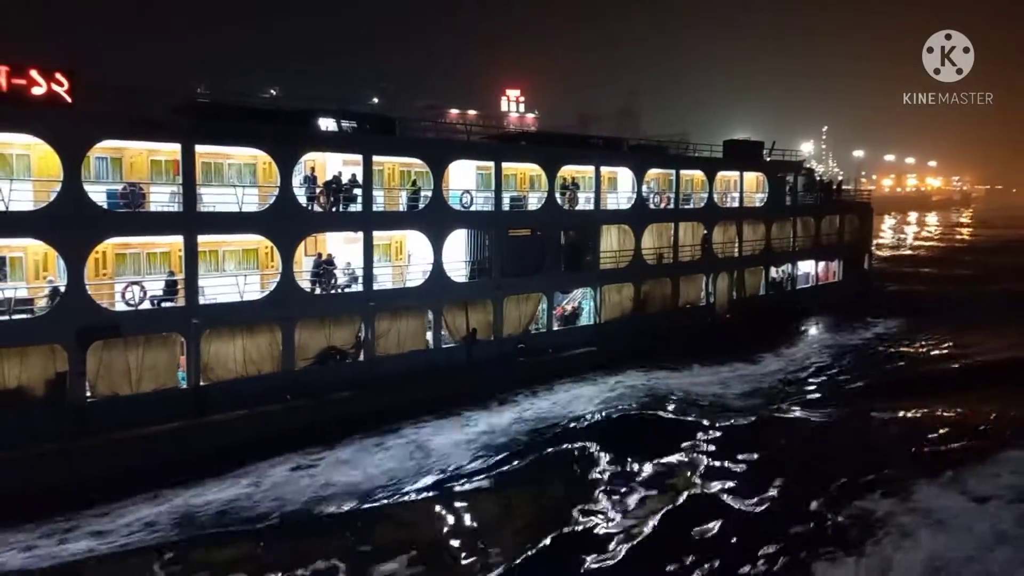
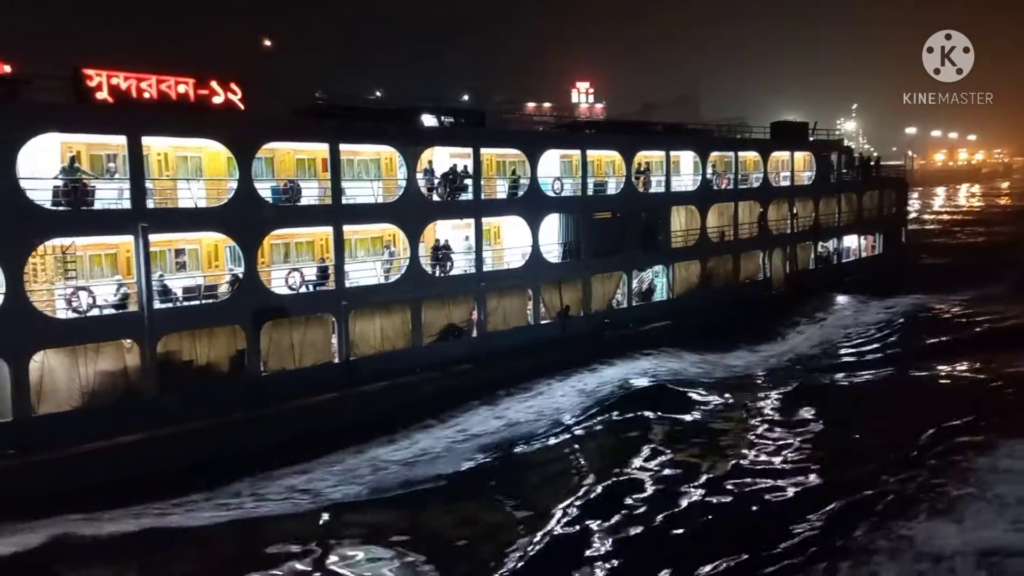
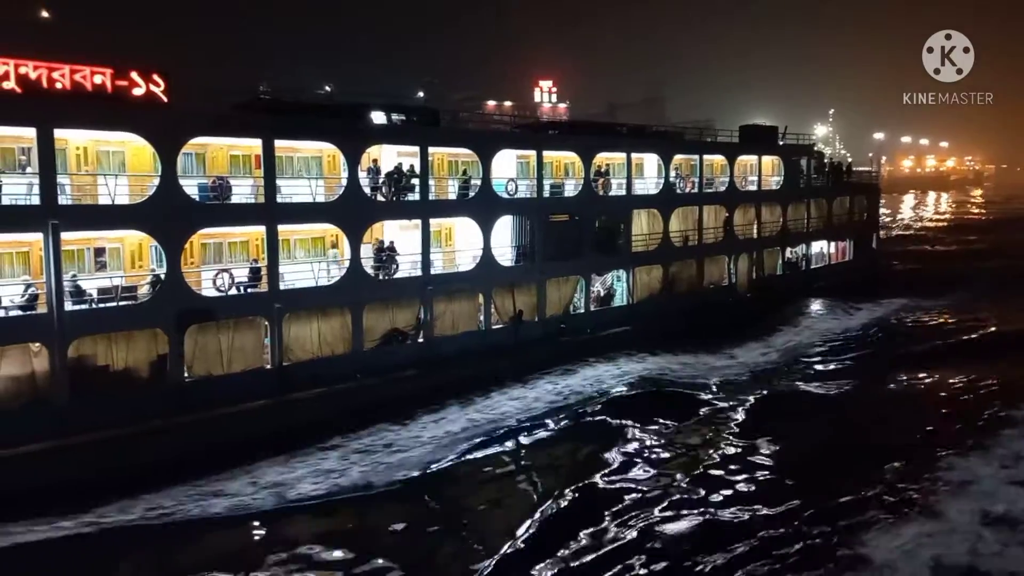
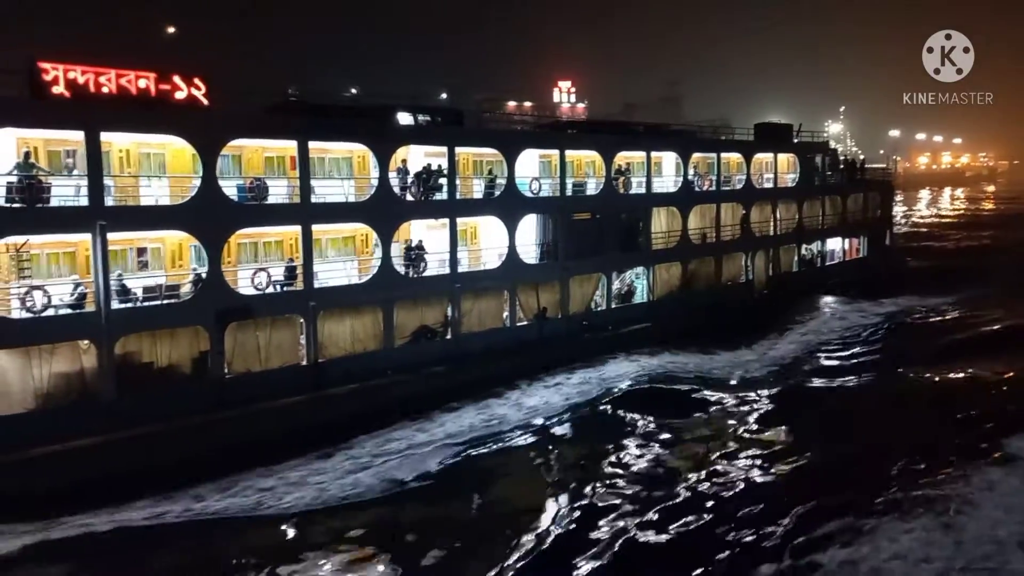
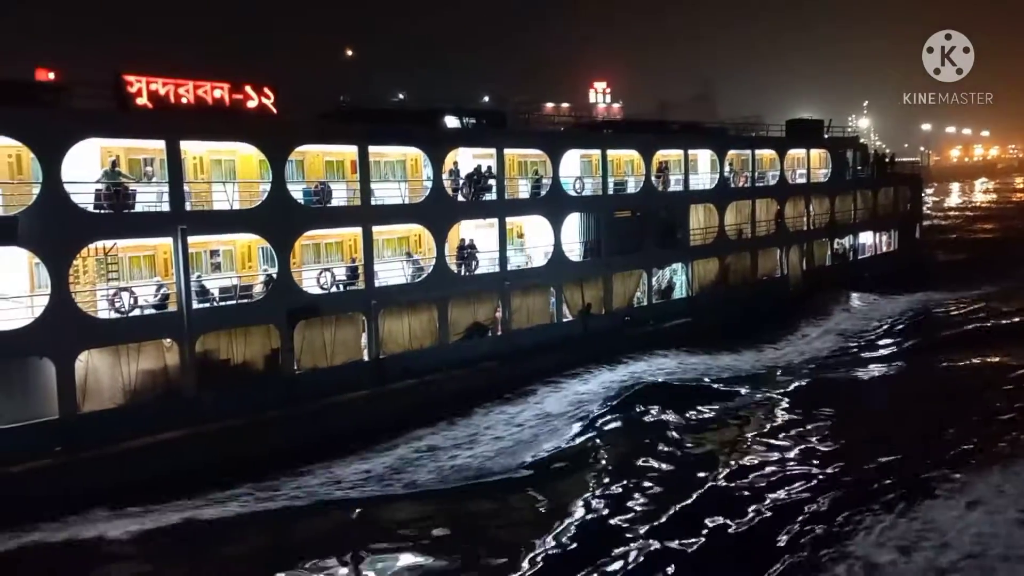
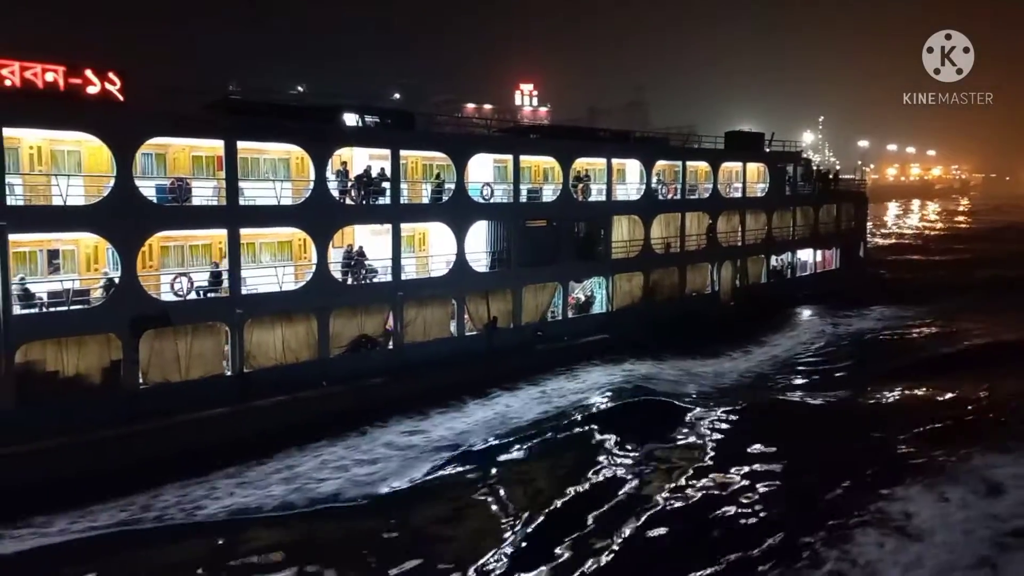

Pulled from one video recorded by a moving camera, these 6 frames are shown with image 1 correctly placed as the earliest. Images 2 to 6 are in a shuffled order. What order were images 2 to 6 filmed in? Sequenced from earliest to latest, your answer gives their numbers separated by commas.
6, 3, 4, 2, 5
